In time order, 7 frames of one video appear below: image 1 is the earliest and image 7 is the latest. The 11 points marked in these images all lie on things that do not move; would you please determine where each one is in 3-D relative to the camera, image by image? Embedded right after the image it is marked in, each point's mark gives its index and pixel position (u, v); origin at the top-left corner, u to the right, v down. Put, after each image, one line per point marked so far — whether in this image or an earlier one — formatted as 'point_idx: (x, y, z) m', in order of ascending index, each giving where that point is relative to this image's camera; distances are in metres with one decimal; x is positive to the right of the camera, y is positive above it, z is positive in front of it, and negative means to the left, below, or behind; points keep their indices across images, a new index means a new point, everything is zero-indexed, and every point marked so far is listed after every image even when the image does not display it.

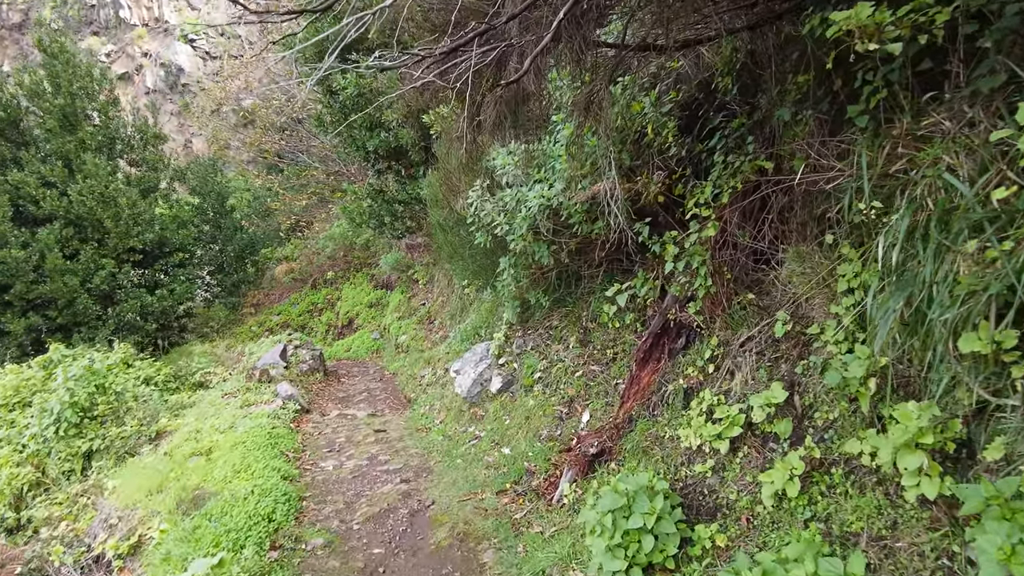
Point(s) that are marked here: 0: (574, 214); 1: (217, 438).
0: (+0.5, +0.5, +4.4) m
1: (-2.8, -1.4, +5.8) m
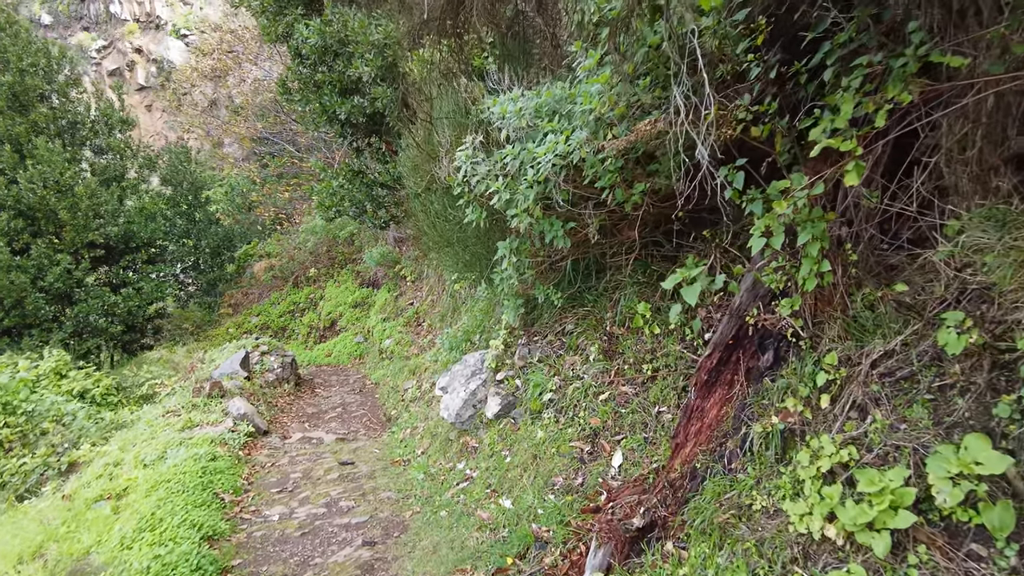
0: (+0.5, +0.6, +3.1) m
1: (-2.8, -1.4, +4.6) m
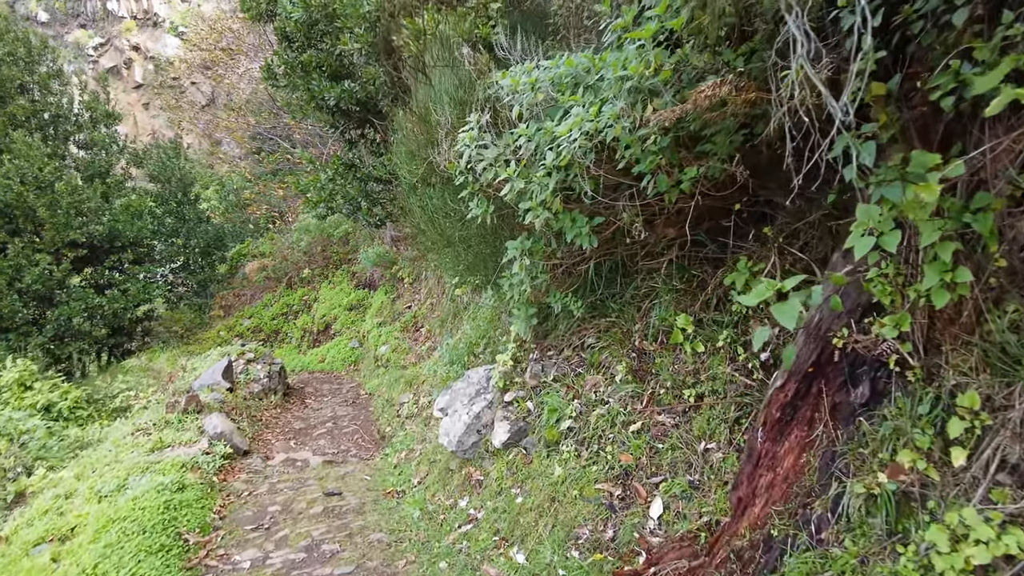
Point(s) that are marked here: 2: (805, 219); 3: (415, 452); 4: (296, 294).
0: (+0.5, +0.5, +2.5) m
1: (-2.7, -1.4, +4.0) m
2: (+1.3, +0.3, +2.7) m
3: (-0.7, -1.2, +4.6) m
4: (-4.7, -0.1, +13.3) m
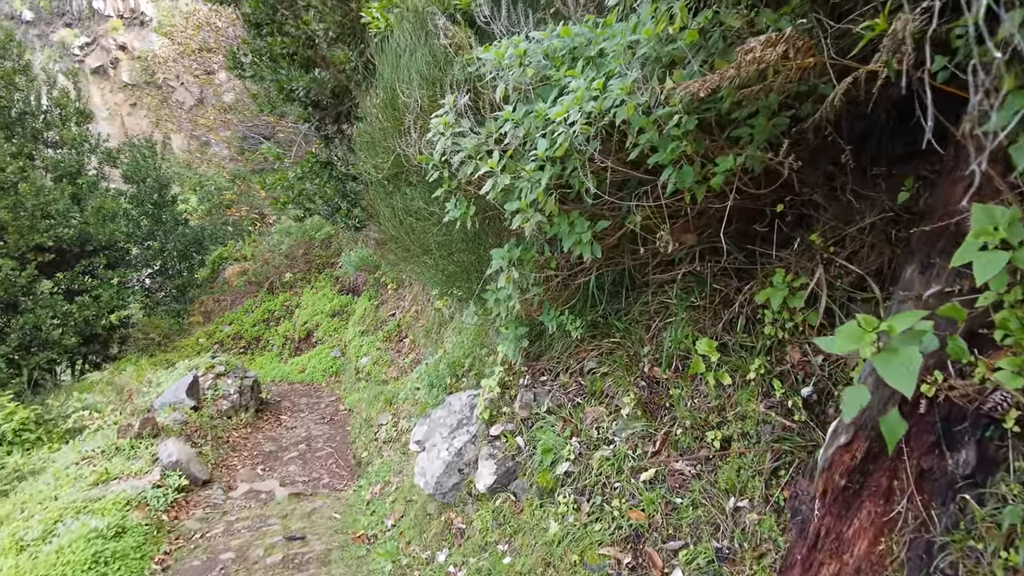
0: (+0.5, +0.5, +2.0) m
1: (-2.8, -1.5, +3.4) m
2: (+1.2, +0.2, +2.2) m
3: (-0.8, -1.3, +4.1) m
4: (-4.8, -0.2, +12.7) m
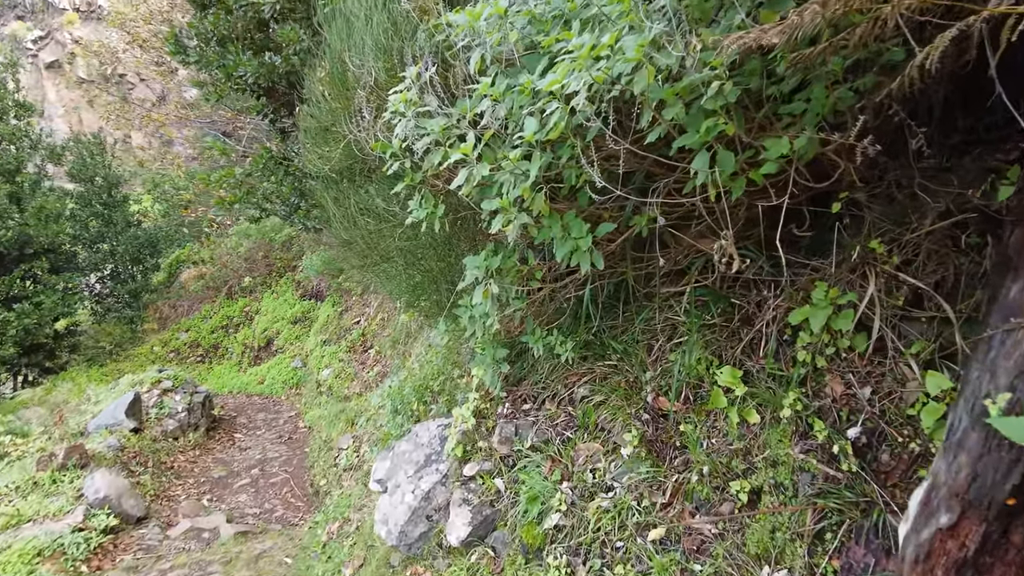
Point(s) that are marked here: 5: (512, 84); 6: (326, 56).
0: (+0.4, +0.4, +1.5) m
1: (-2.9, -1.6, +2.8) m
2: (+1.2, +0.2, +1.8) m
3: (-0.9, -1.4, +3.5) m
4: (-5.4, -0.3, +12.0) m
5: (0.0, +0.6, +1.9) m
6: (-0.9, +1.1, +3.2) m
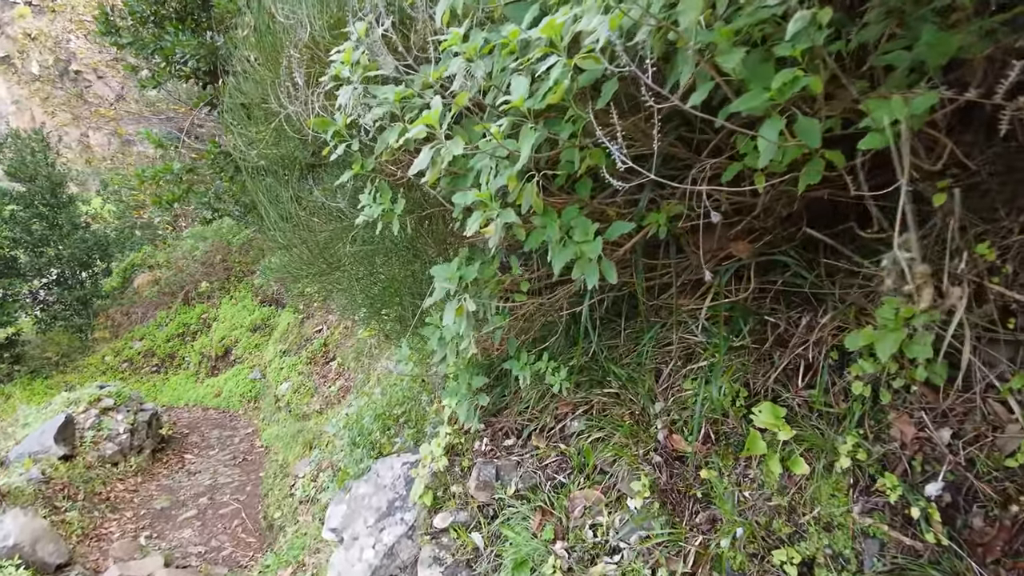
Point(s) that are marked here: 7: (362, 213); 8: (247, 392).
0: (+0.4, +0.4, +1.1) m
1: (-3.0, -1.7, +2.2) m
2: (+1.1, +0.1, +1.4) m
3: (-1.0, -1.4, +3.0) m
4: (-5.9, -0.4, +11.3) m
5: (0.0, +0.6, +1.4) m
6: (-1.1, +1.1, +2.7) m
7: (-0.5, +0.2, +1.9) m
8: (-3.4, -1.3, +7.8) m
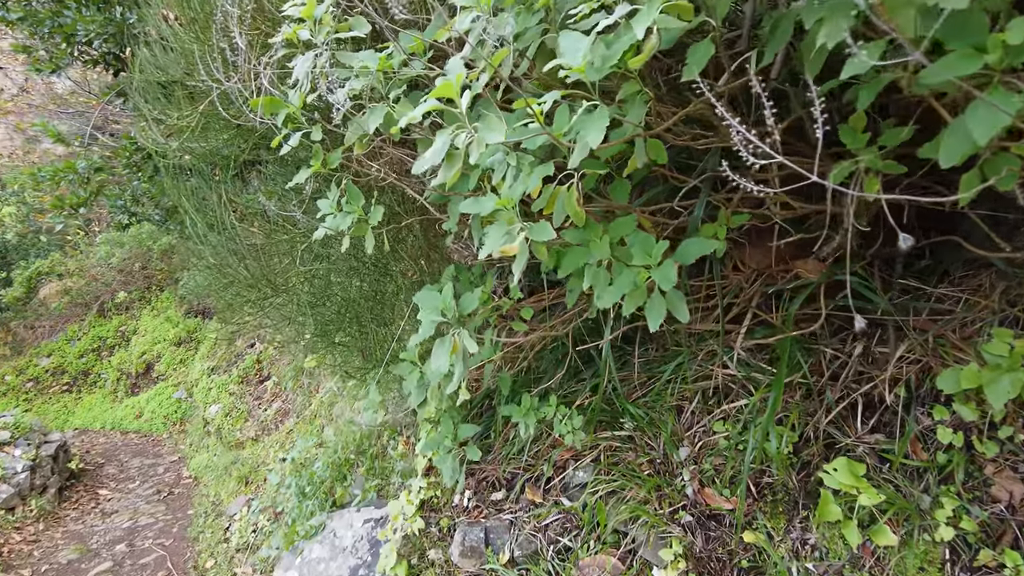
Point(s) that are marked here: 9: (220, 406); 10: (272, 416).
0: (+0.5, +0.3, +0.7) m
1: (-2.9, -1.8, +1.5) m
2: (+1.2, +0.1, +1.1) m
3: (-1.1, -1.5, +2.5) m
4: (-6.7, -0.6, +10.3) m
5: (0.0, +0.5, +1.0) m
6: (-1.1, +1.0, +2.2) m
7: (-0.4, +0.2, +1.5) m
8: (-3.9, -1.5, +7.0) m
9: (-2.7, -1.1, +5.7) m
10: (-1.8, -1.0, +4.6) m
